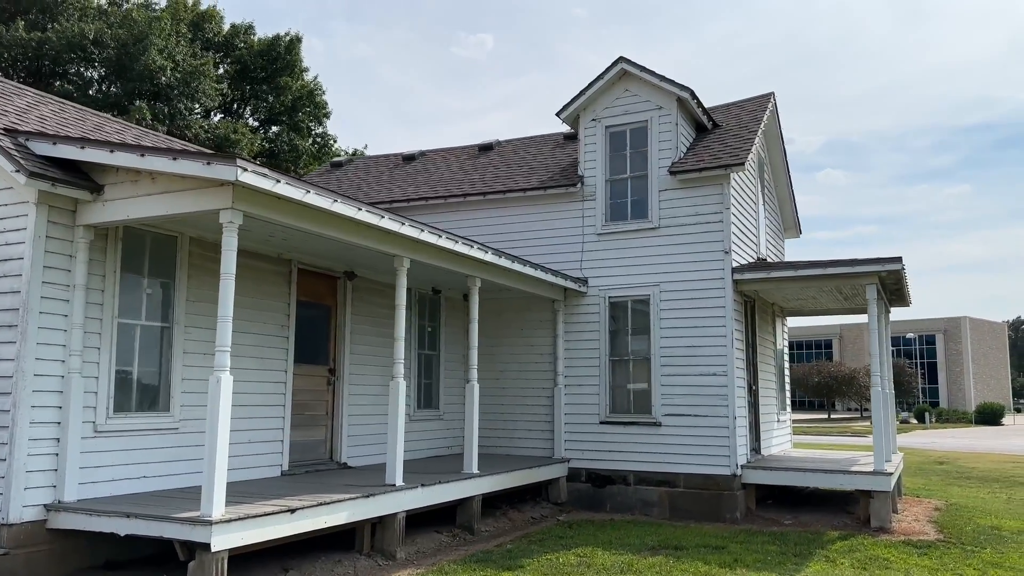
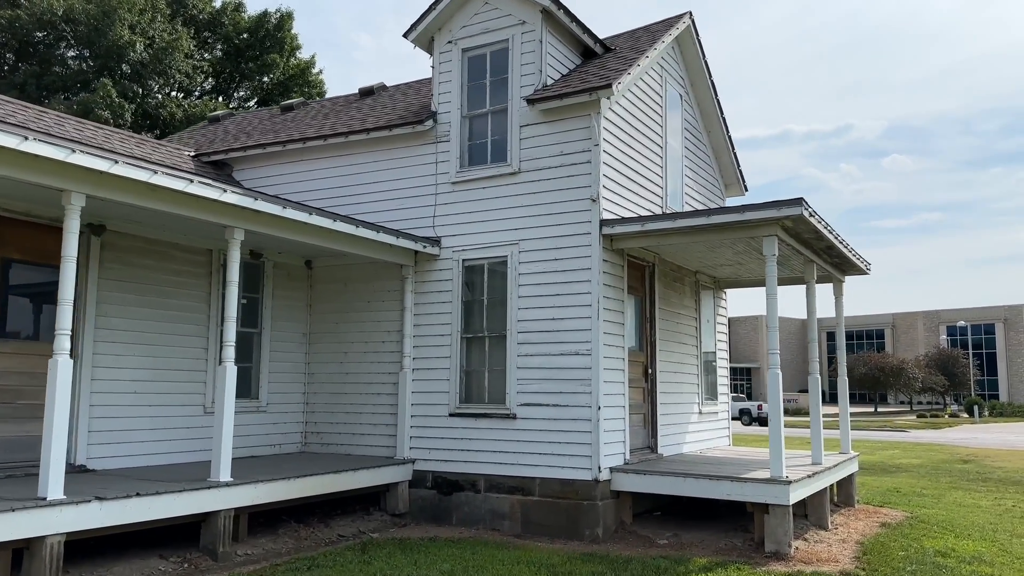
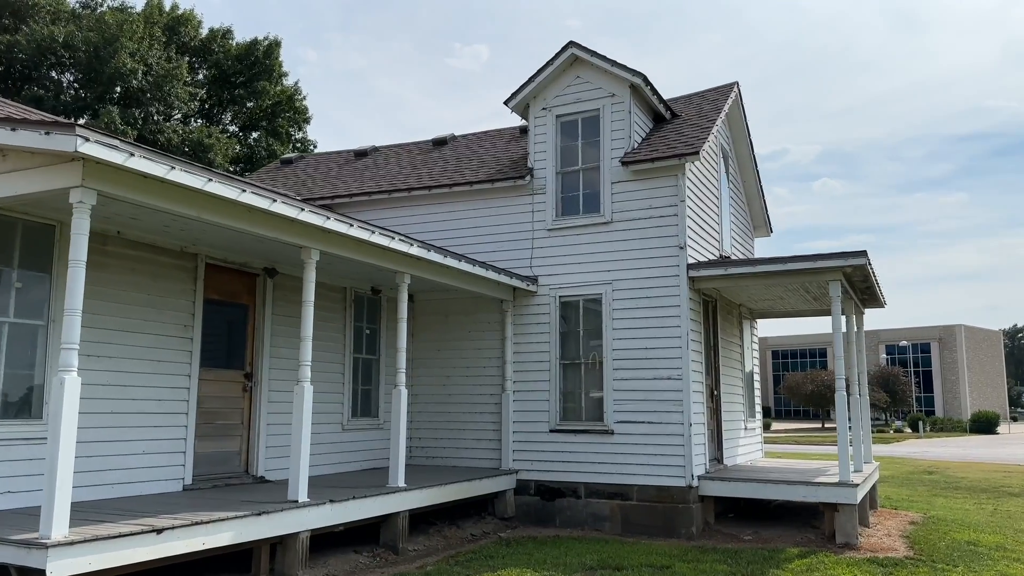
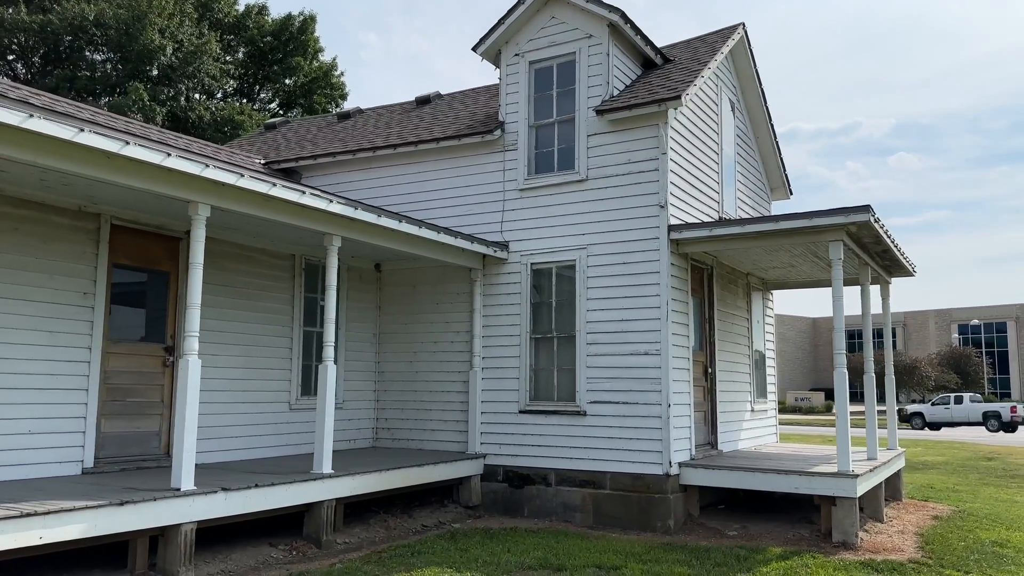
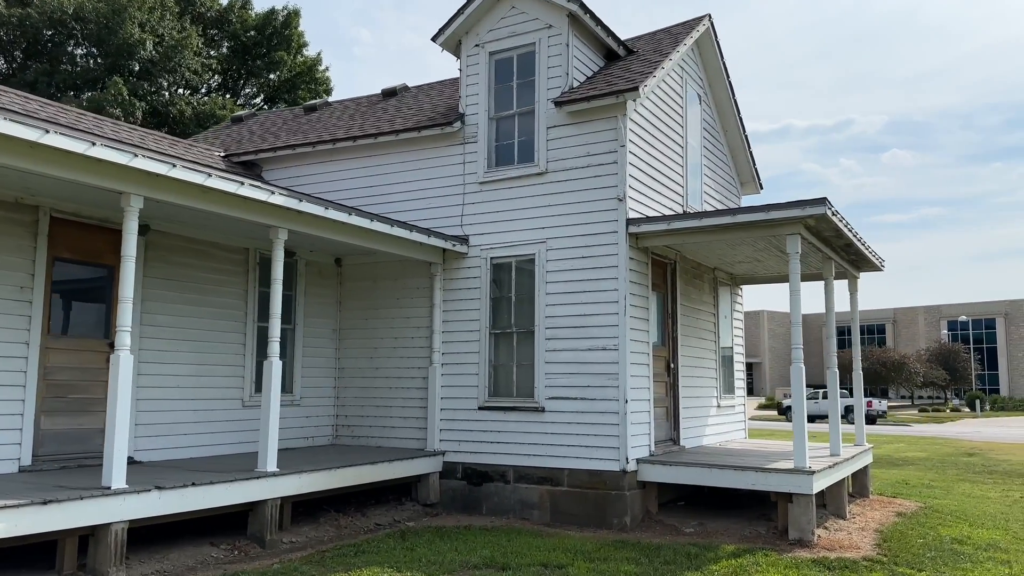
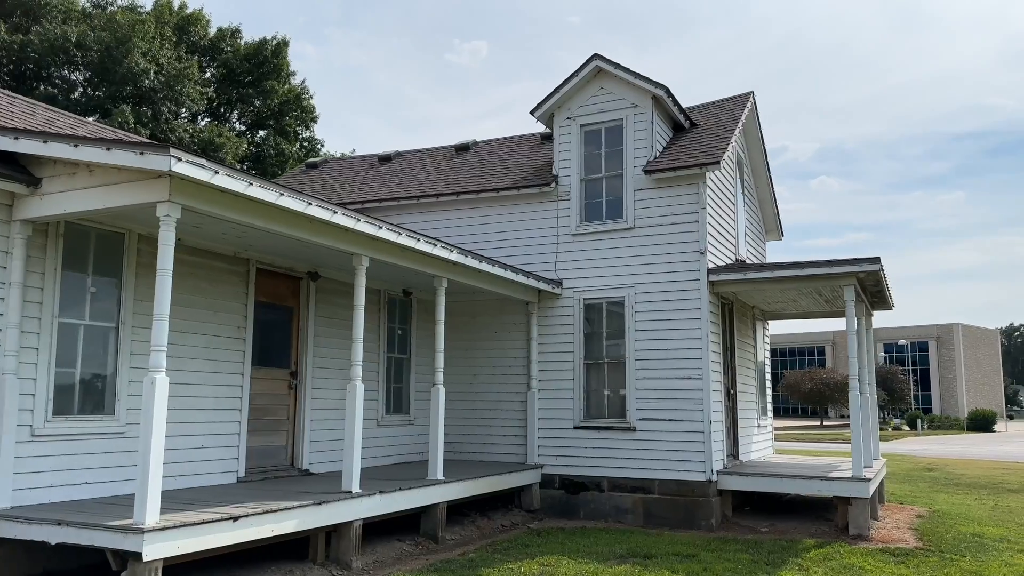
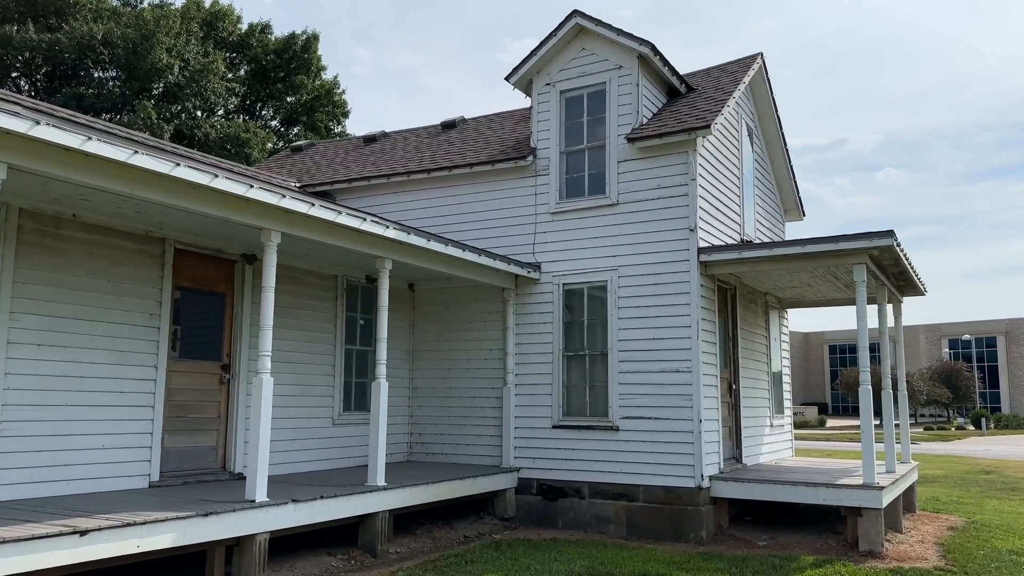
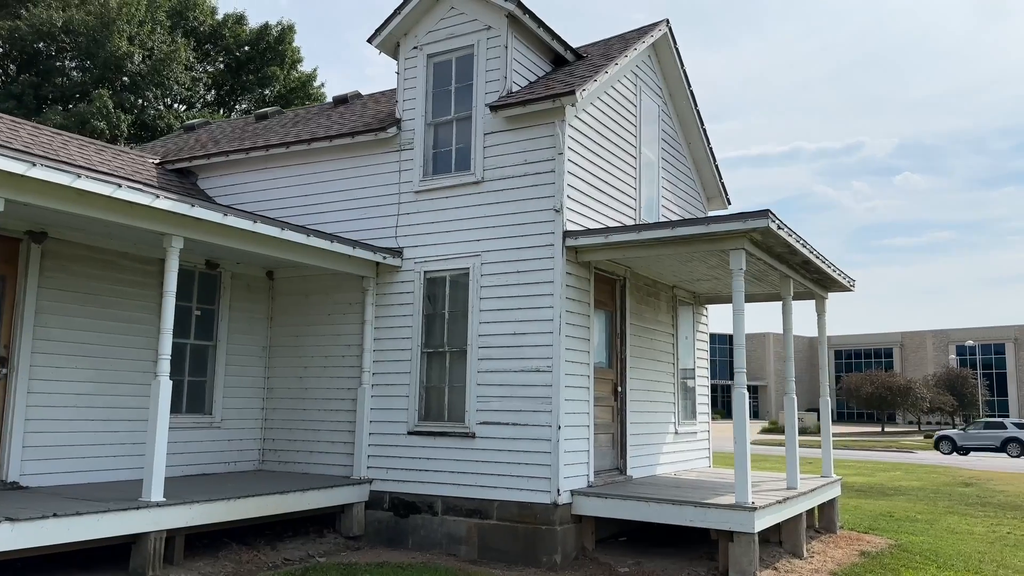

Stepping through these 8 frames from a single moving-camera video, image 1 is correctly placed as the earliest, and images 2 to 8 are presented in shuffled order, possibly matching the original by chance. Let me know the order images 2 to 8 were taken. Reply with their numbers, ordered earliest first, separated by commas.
6, 3, 7, 4, 5, 2, 8
